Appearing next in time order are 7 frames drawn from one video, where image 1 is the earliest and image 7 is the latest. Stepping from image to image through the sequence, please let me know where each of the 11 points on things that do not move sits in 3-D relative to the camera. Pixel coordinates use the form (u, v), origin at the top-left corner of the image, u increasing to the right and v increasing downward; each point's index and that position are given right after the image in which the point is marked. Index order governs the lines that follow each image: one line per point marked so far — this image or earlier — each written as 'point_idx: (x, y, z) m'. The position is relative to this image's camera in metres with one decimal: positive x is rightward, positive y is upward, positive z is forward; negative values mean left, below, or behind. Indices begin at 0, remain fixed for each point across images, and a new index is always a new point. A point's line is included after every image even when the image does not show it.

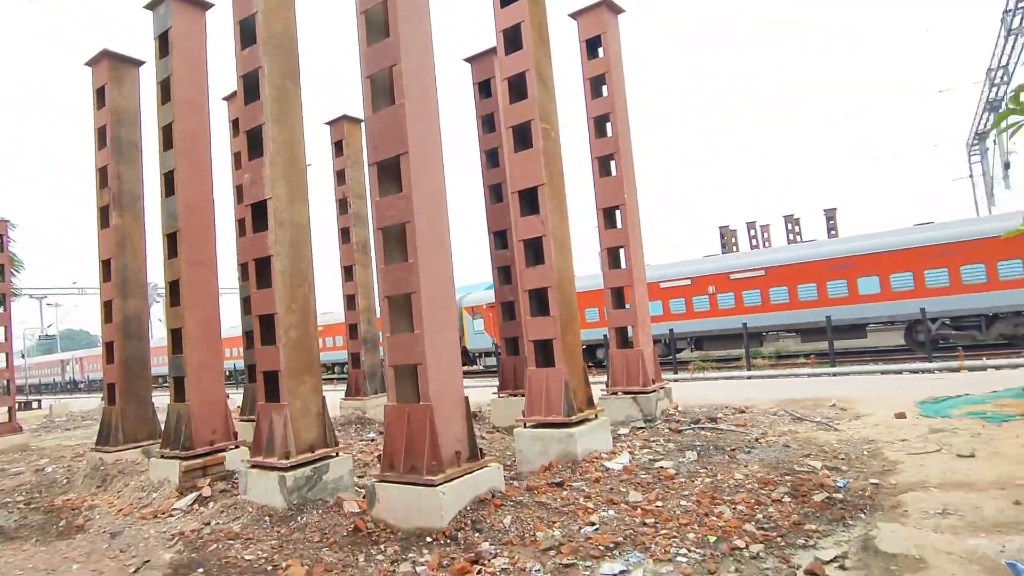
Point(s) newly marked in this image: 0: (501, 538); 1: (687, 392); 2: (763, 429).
0: (-0.1, -1.9, +4.7) m
1: (+3.5, -2.1, +12.4) m
2: (+3.2, -1.8, +7.8) m
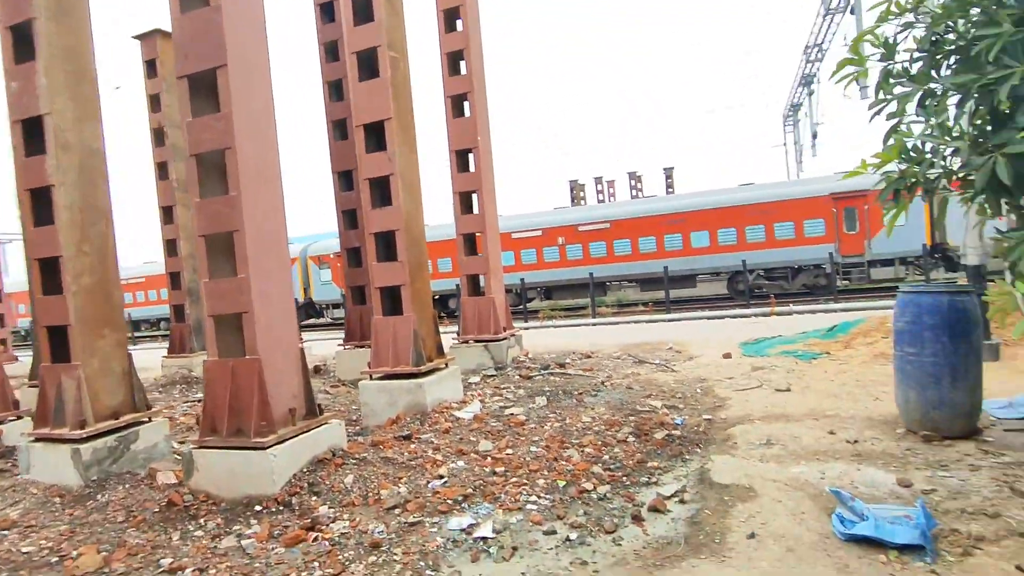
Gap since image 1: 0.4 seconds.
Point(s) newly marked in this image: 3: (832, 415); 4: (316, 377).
0: (-1.2, -1.5, +4.3) m
1: (+0.5, -1.1, +12.6) m
2: (+1.2, -1.1, +8.1) m
3: (+2.7, -1.1, +5.3) m
4: (-3.3, -1.5, +10.4) m
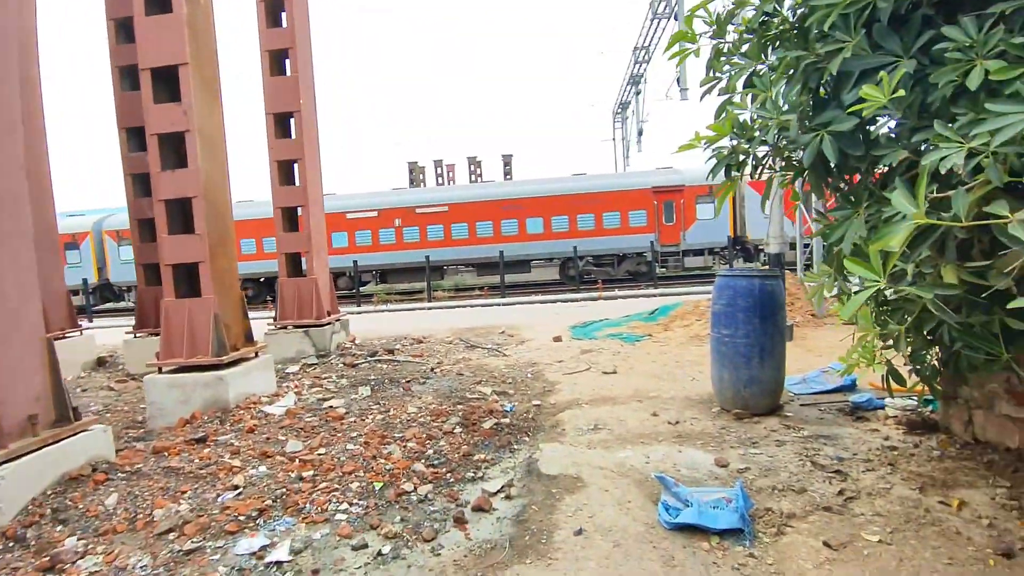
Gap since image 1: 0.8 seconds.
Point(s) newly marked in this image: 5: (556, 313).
0: (-2.3, -1.3, +3.4) m
1: (-2.8, -0.7, +11.9) m
2: (-0.9, -0.9, +7.7) m
3: (+1.2, -0.9, +5.4) m
4: (-5.9, -1.2, +8.8) m
5: (+0.9, -0.5, +11.9) m
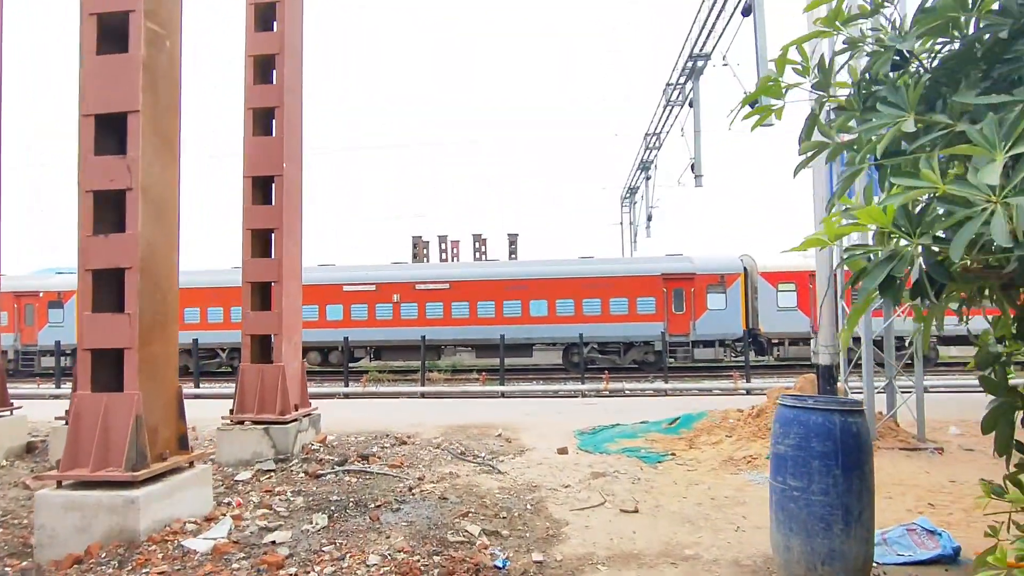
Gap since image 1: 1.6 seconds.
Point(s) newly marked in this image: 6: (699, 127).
0: (-2.4, -1.7, +2.1) m
1: (-2.8, -2.2, +10.6) m
2: (-0.9, -1.9, +6.4) m
3: (+1.2, -1.8, +4.1) m
4: (-5.9, -2.1, +7.5) m
5: (+0.8, -2.1, +10.6) m
6: (+5.2, +4.5, +17.5) m
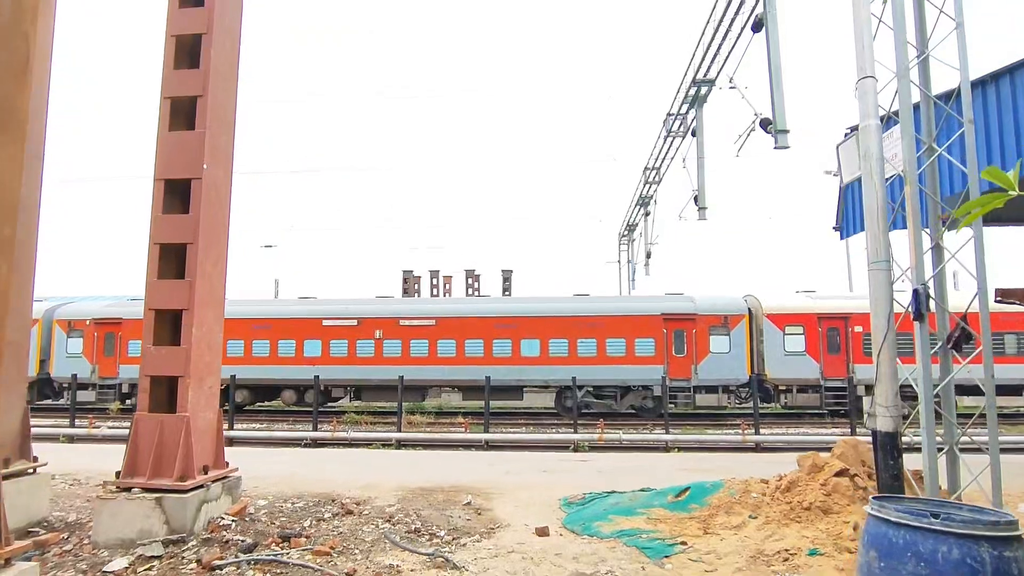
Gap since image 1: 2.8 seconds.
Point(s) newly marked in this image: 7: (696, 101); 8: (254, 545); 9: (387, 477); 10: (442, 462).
0: (-2.6, -1.7, +0.6) m
1: (-3.1, -2.7, +9.1) m
2: (-1.3, -2.2, +4.9) m
3: (+0.9, -1.9, +2.6) m
4: (-6.3, -2.3, +5.9) m
5: (+0.5, -2.7, +9.0) m
6: (+5.0, +3.4, +16.4) m
7: (+4.9, +5.0, +16.7) m
8: (-2.1, -2.1, +5.2) m
9: (-1.7, -2.6, +8.6) m
10: (-1.1, -2.7, +9.8) m
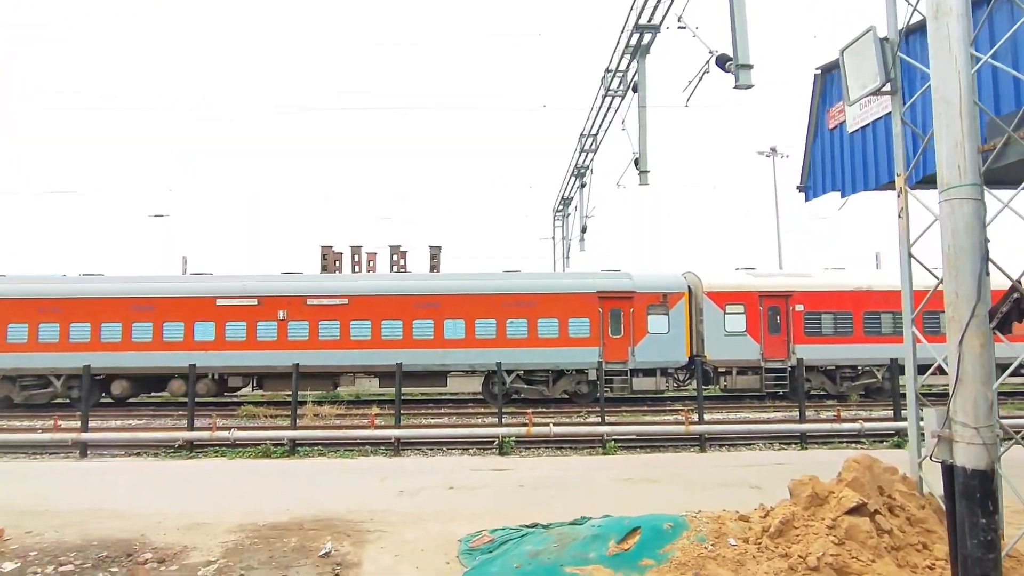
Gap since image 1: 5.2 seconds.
0: (-2.9, -1.6, -1.7) m
1: (-4.3, -2.3, +6.7) m
2: (-2.0, -1.9, +2.7) m
3: (+0.4, -1.7, +0.6) m
4: (-7.1, -2.0, +3.2) m
5: (-0.7, -2.3, +7.0) m
6: (+3.1, +4.1, +14.6) m
7: (+3.0, +5.6, +14.8) m
8: (-2.9, -1.8, +2.9) m
9: (-2.8, -2.2, +6.3) m
10: (-2.3, -2.3, +7.6) m
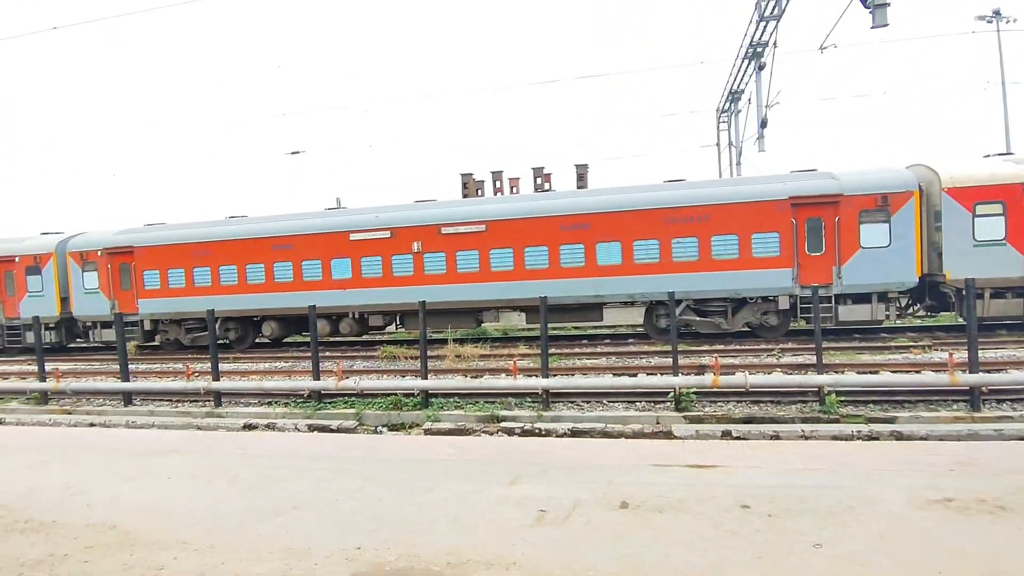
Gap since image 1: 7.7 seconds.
0: (-3.5, -1.9, -3.8) m
1: (-2.8, -1.7, +4.7) m
2: (-1.5, -1.7, +0.3) m
3: (+0.3, -1.7, -2.3) m
4: (-6.3, -1.9, +2.0) m
5: (+0.8, -1.5, +4.1) m
6: (+5.8, +5.8, +9.8) m
7: (+5.7, +7.4, +9.9) m
8: (-2.4, -1.6, +0.6) m
9: (-1.5, -1.6, +4.0) m
10: (-0.7, -1.5, +5.1) m
